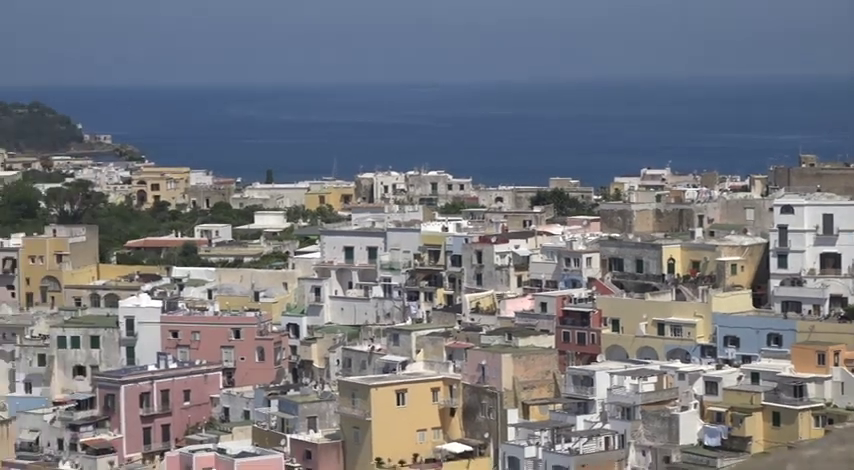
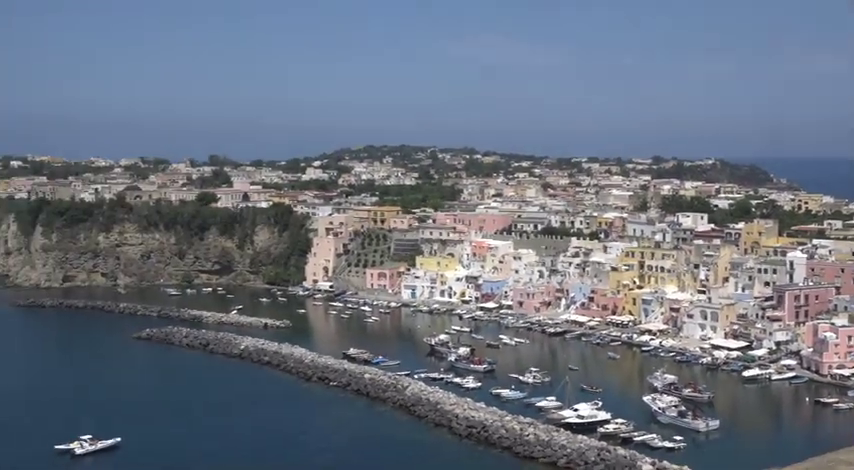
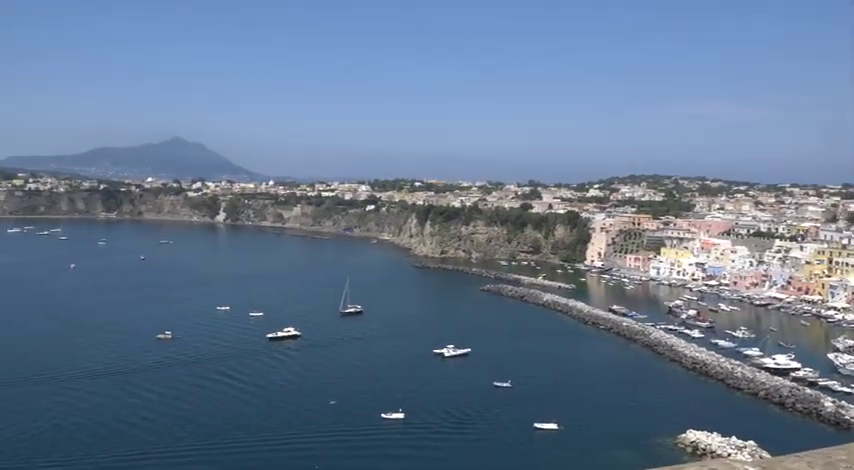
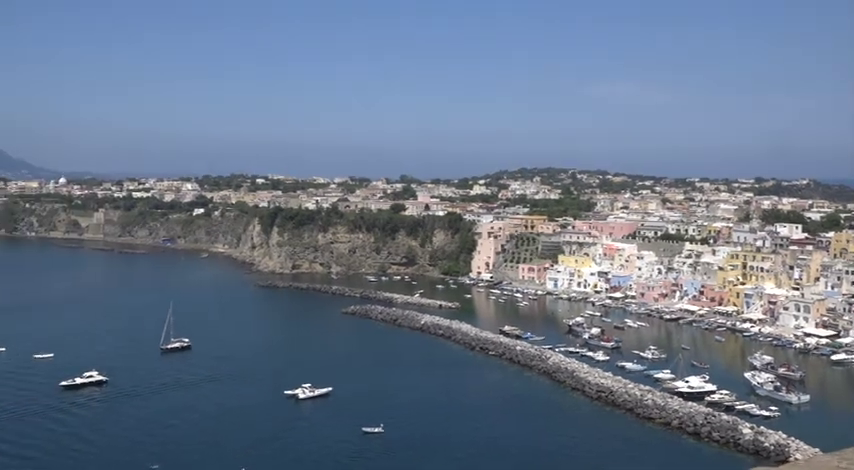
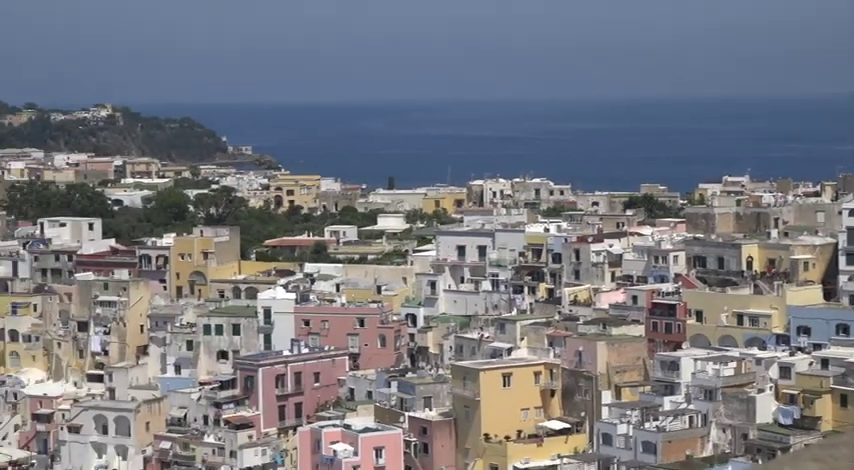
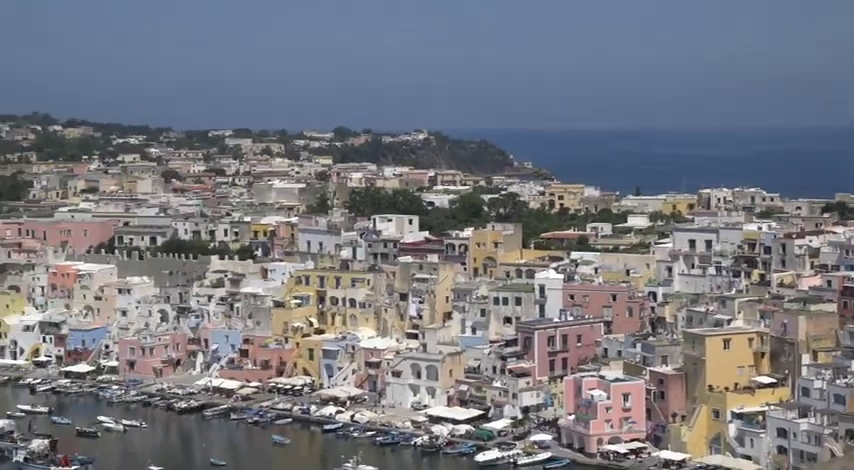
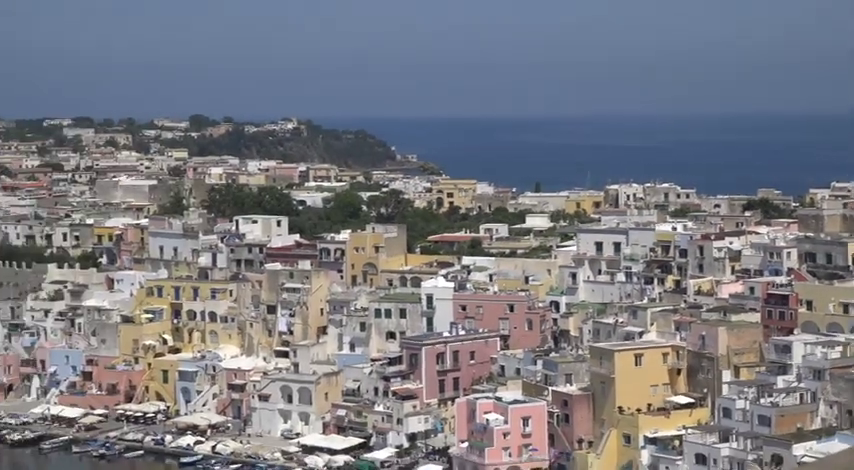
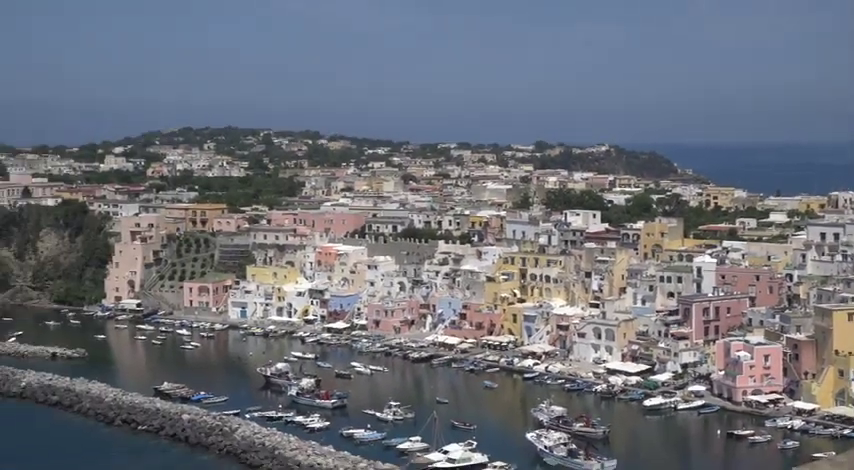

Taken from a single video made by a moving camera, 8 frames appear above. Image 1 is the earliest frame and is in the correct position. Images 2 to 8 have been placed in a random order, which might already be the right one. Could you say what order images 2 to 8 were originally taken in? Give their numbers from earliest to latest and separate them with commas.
5, 7, 6, 8, 2, 4, 3
